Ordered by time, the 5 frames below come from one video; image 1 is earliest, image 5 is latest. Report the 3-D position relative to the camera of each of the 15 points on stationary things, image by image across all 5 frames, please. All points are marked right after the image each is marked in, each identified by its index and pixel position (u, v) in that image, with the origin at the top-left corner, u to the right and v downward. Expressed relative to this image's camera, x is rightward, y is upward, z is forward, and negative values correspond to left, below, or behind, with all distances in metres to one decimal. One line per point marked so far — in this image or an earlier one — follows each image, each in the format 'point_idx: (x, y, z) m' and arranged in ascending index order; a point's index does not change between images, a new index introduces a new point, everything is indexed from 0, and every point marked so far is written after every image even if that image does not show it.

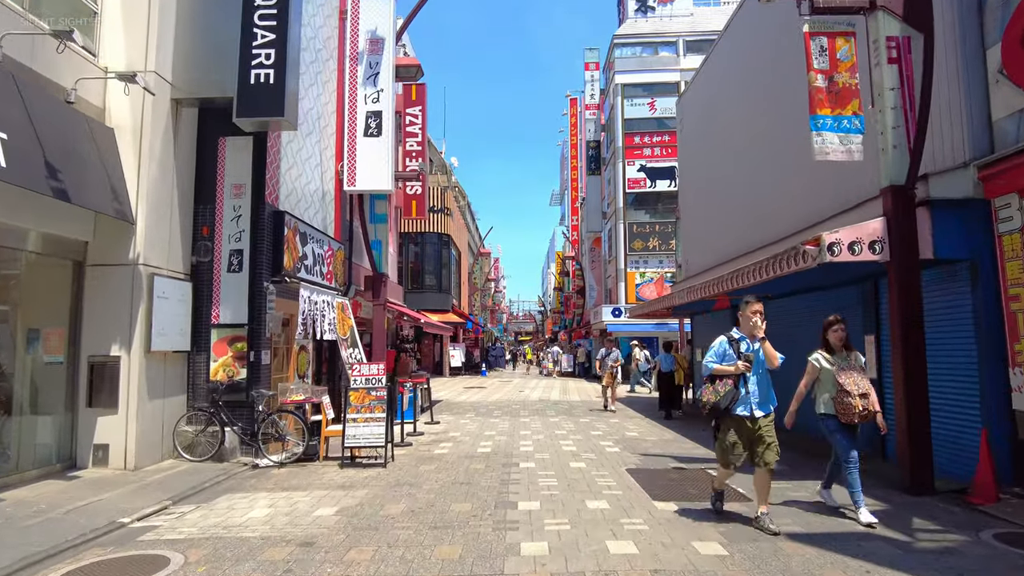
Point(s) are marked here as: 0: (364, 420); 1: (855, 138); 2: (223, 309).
0: (-2.0, -1.8, +8.5) m
1: (+3.9, +1.7, +7.1) m
2: (-4.2, -0.3, +9.3) m
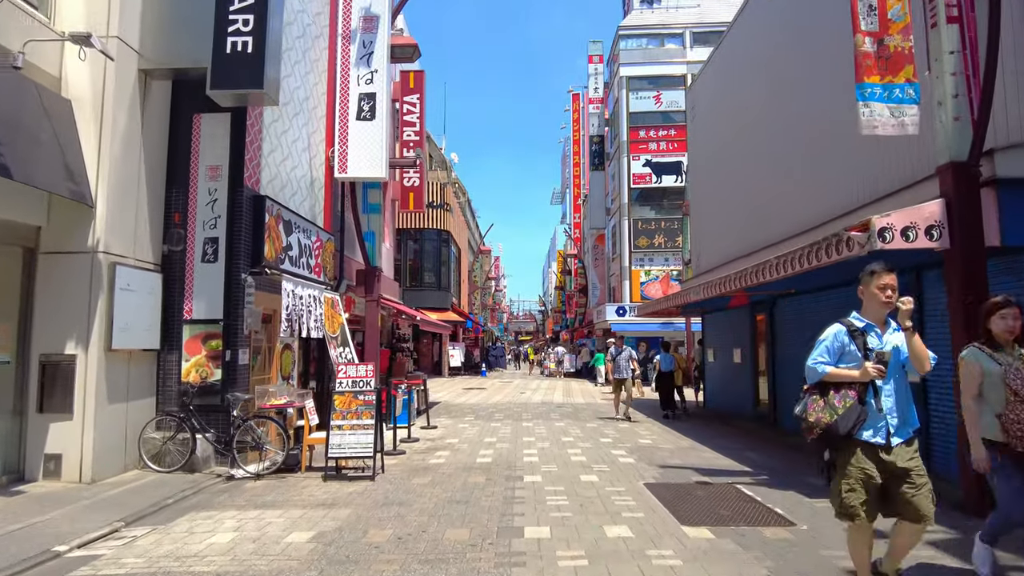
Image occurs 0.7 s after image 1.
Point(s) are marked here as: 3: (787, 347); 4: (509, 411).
0: (-1.9, -1.7, +7.6) m
1: (+3.9, +1.8, +6.3) m
2: (-4.2, -0.2, +8.4) m
3: (+5.5, -1.2, +12.5) m
4: (-0.1, -3.0, +15.4) m
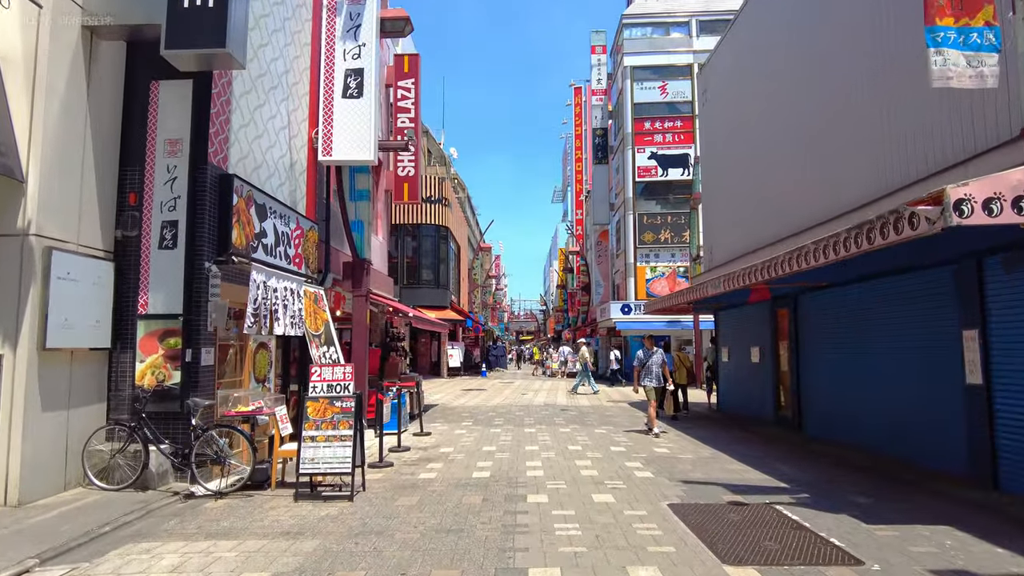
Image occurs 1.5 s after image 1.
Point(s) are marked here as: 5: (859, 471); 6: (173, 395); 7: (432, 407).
0: (-1.9, -1.6, +6.6) m
1: (+3.9, +1.9, +5.2) m
2: (-4.2, -0.1, +7.4) m
3: (+5.5, -1.0, +11.5) m
4: (0.0, -2.9, +14.3) m
5: (+4.5, -2.4, +8.1) m
6: (-3.9, -1.2, +7.2) m
7: (-2.1, -3.1, +16.1) m
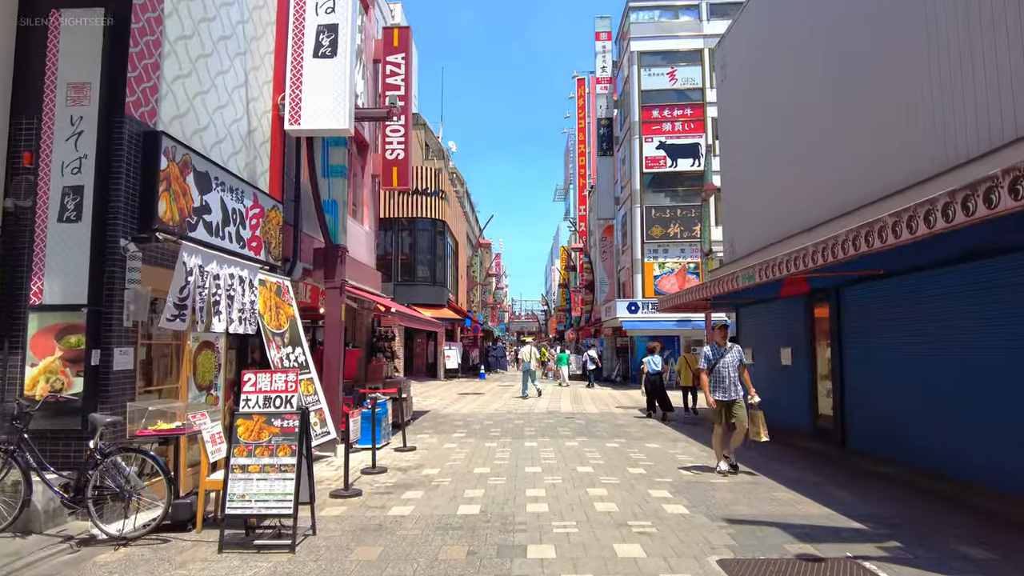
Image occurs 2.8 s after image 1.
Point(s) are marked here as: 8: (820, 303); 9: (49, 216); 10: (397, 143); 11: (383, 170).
0: (-2.0, -1.4, +5.0) m
1: (+3.9, +2.0, +3.6) m
2: (-4.2, +0.1, +5.8) m
3: (+5.5, -0.9, +9.9) m
4: (-0.1, -2.7, +12.7) m
5: (+4.5, -2.2, +6.5) m
6: (-3.9, -1.1, +5.6) m
7: (-2.1, -2.9, +14.5) m
8: (+5.4, -0.3, +11.1) m
9: (-4.3, +0.7, +5.9) m
10: (-3.0, +3.7, +16.3) m
11: (-3.3, +3.0, +16.4) m
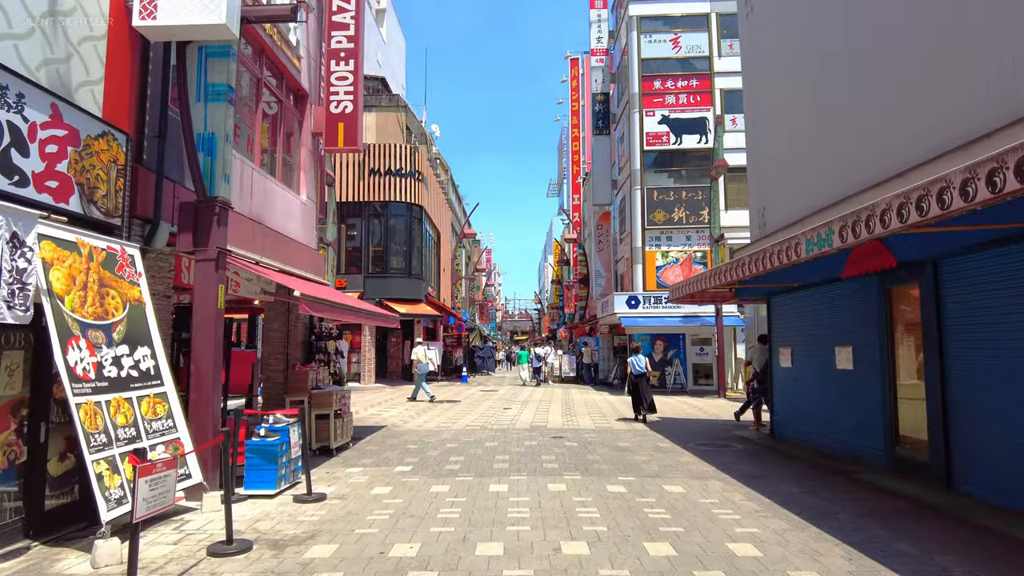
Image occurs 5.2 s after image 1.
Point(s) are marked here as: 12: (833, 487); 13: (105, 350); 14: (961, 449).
0: (-2.4, -1.1, +1.9) m
1: (+3.5, +2.3, +0.5) m
2: (-4.6, +0.4, +2.6) m
3: (+5.0, -0.6, +6.8) m
4: (-0.5, -2.4, +9.6) m
5: (+4.0, -1.9, +3.4) m
6: (-4.3, -0.8, +2.5) m
7: (-2.6, -2.6, +11.4) m
8: (+4.9, 0.0, +8.0) m
9: (-4.7, +1.0, +2.7) m
10: (-3.5, +4.0, +13.2) m
11: (-3.9, +3.3, +13.2) m
12: (+3.7, -2.4, +7.2) m
13: (-3.5, -0.5, +5.4) m
14: (+5.0, -1.8, +7.0) m
